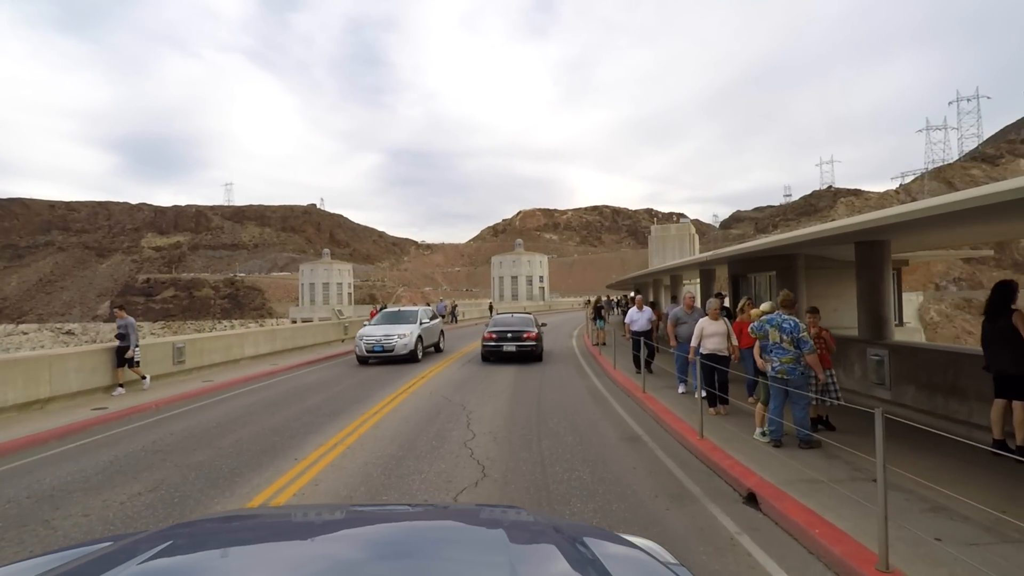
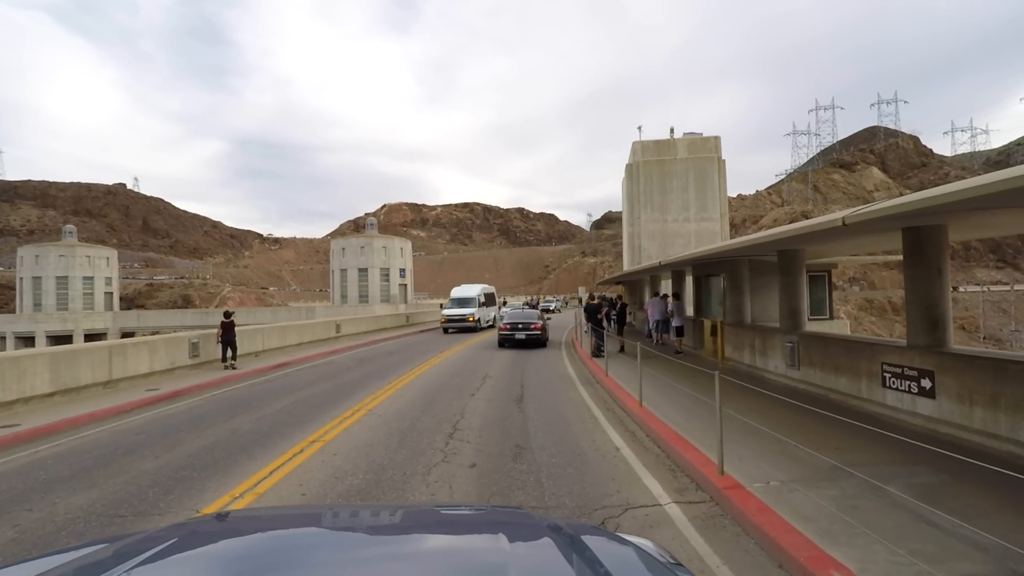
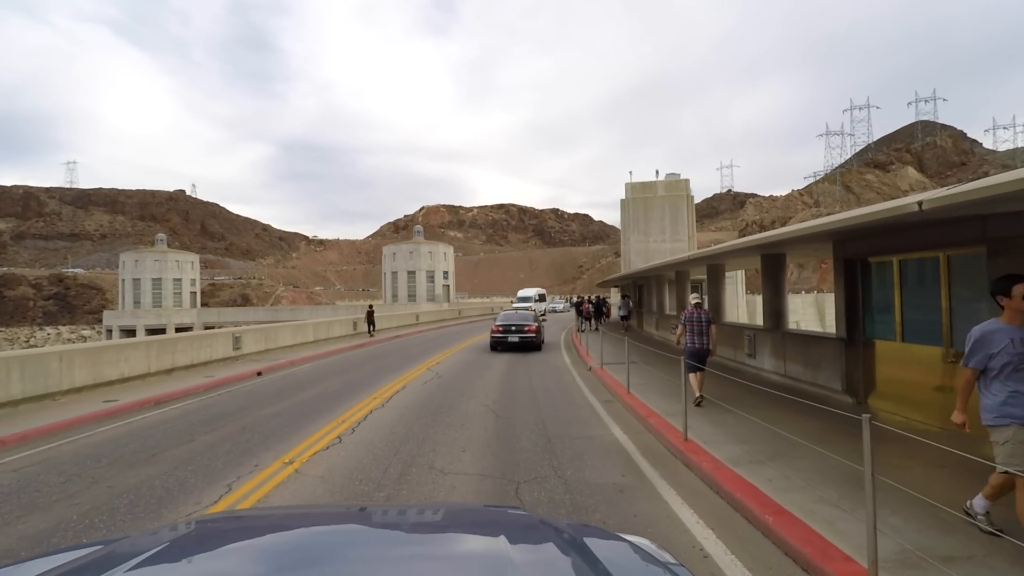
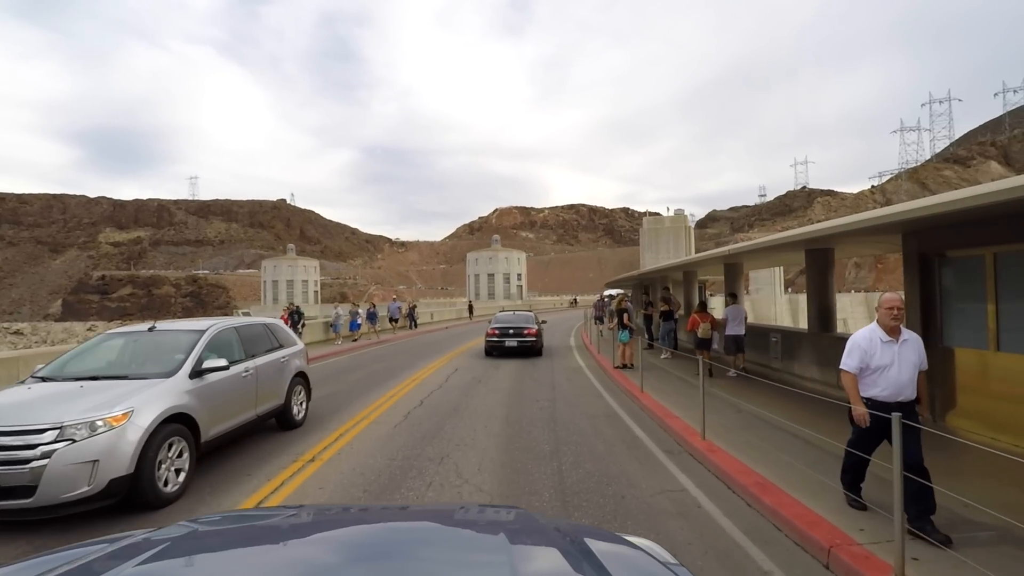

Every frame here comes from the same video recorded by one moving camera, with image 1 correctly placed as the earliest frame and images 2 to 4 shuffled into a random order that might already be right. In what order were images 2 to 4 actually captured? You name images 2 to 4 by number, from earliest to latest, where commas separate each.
4, 3, 2
